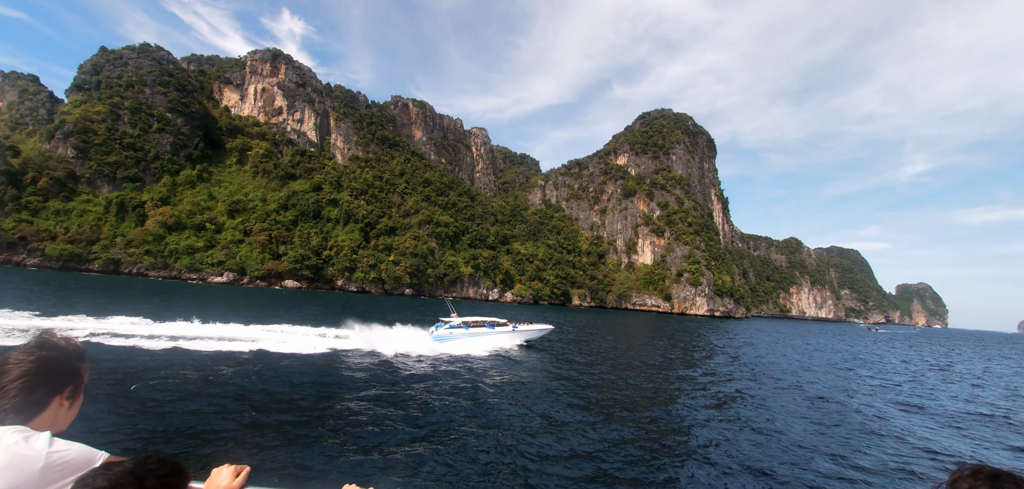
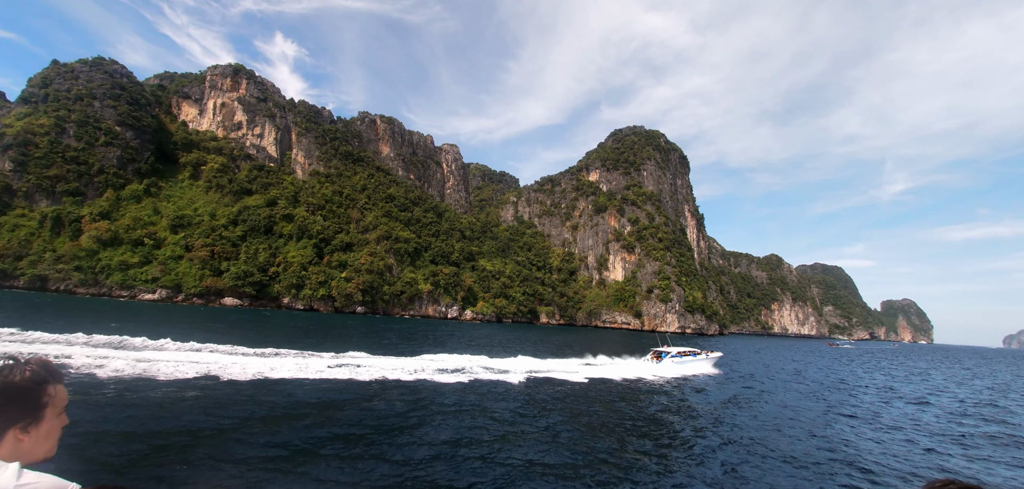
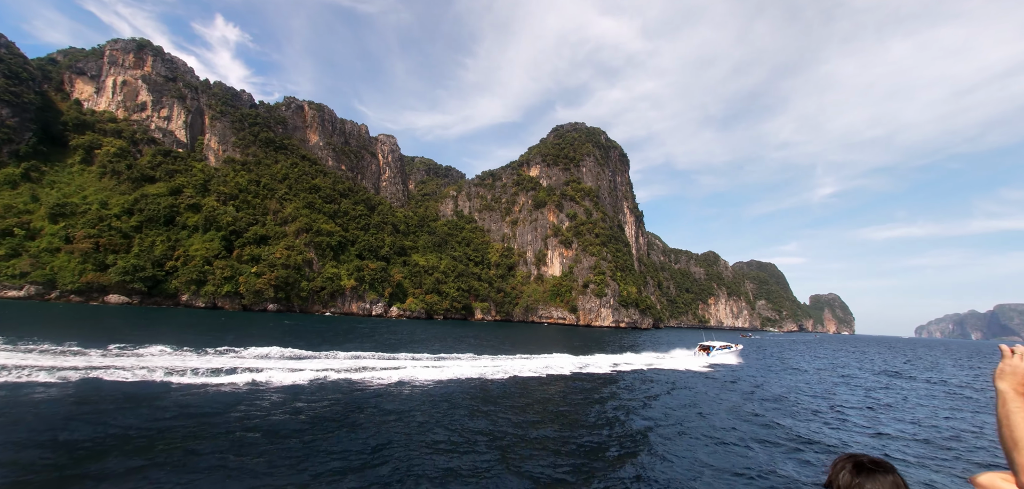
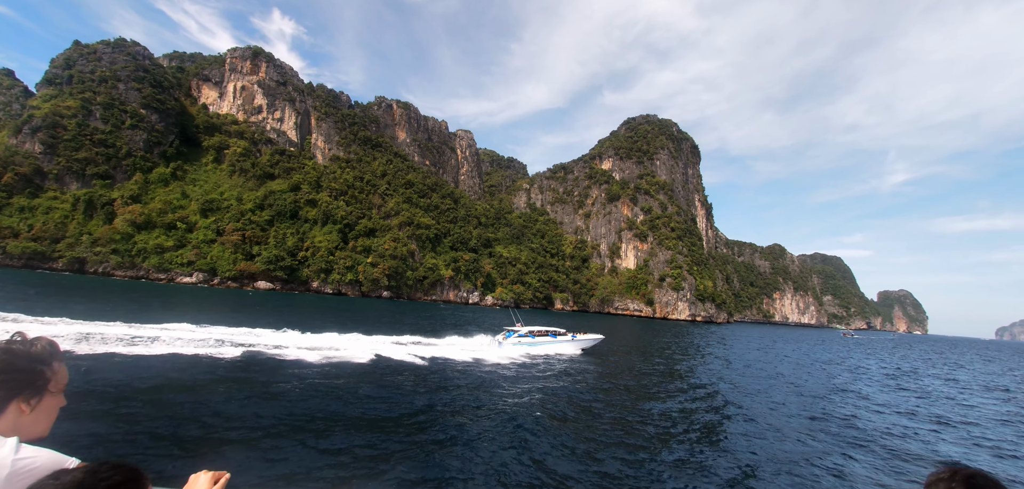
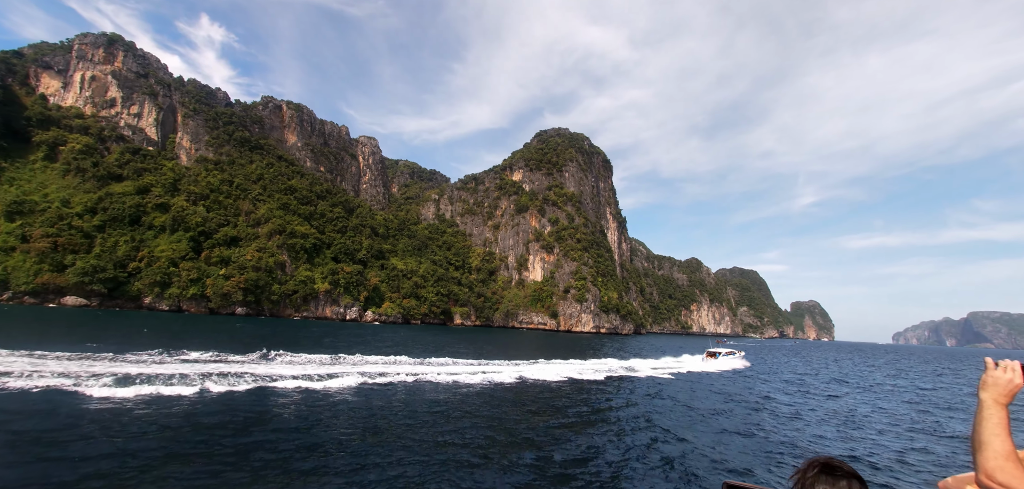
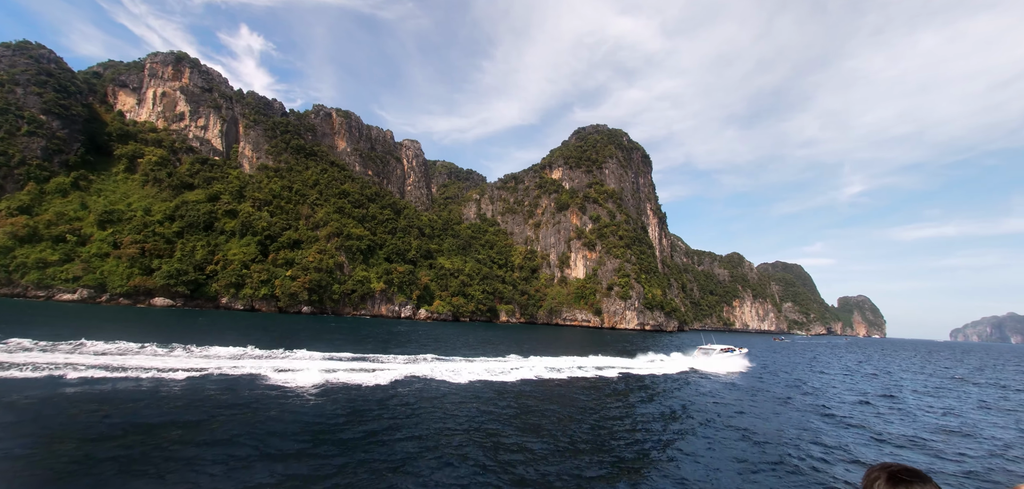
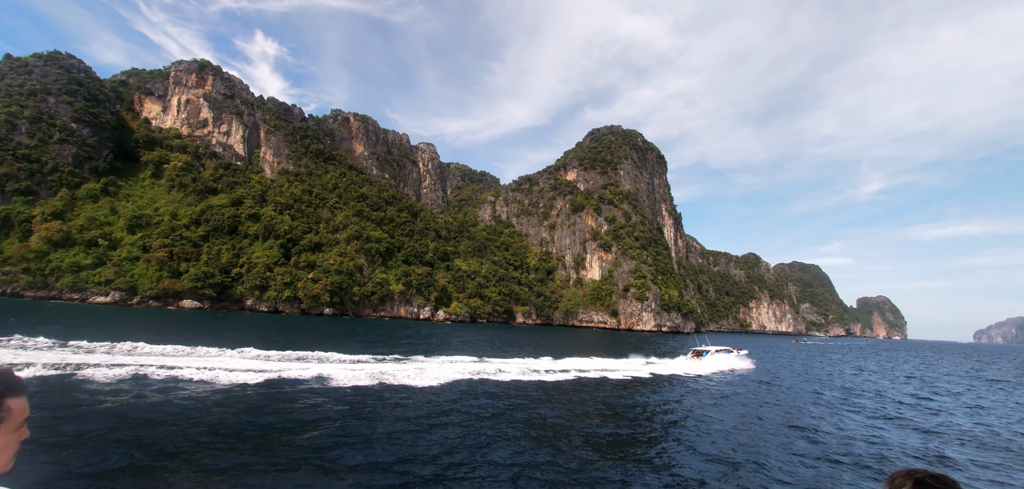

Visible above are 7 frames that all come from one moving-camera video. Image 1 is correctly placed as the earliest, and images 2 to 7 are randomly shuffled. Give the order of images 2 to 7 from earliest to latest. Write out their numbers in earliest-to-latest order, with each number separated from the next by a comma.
4, 2, 7, 6, 3, 5
